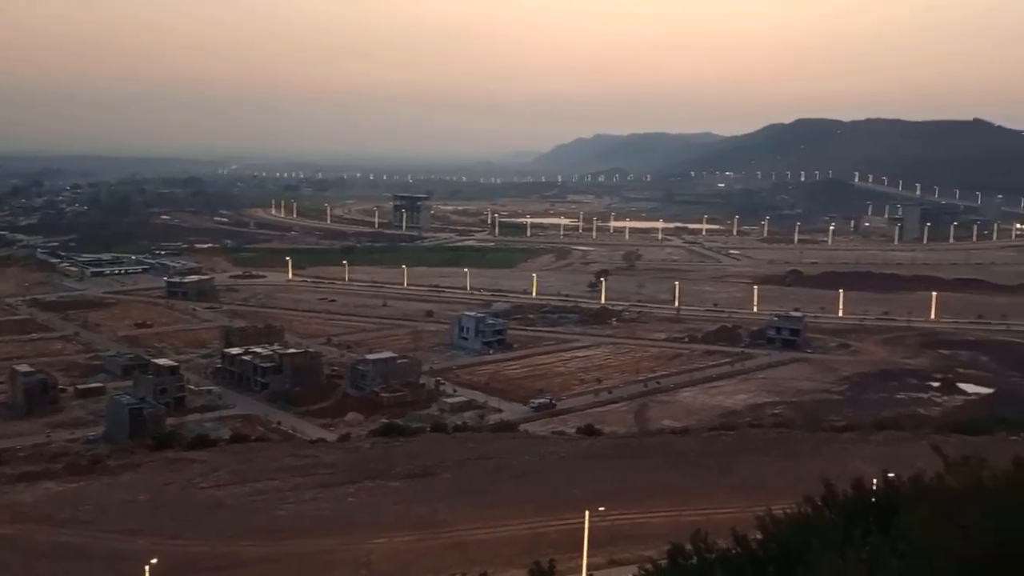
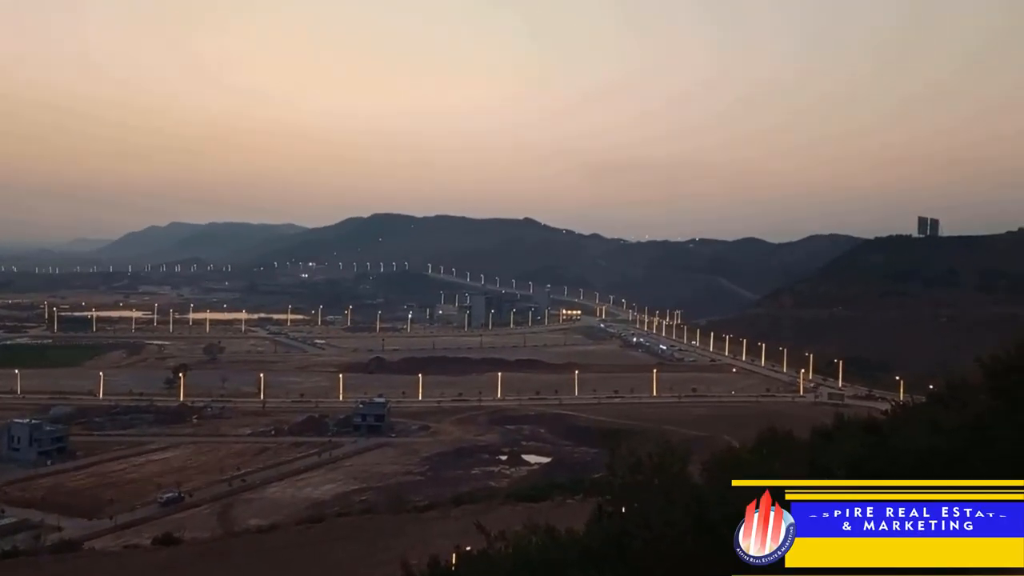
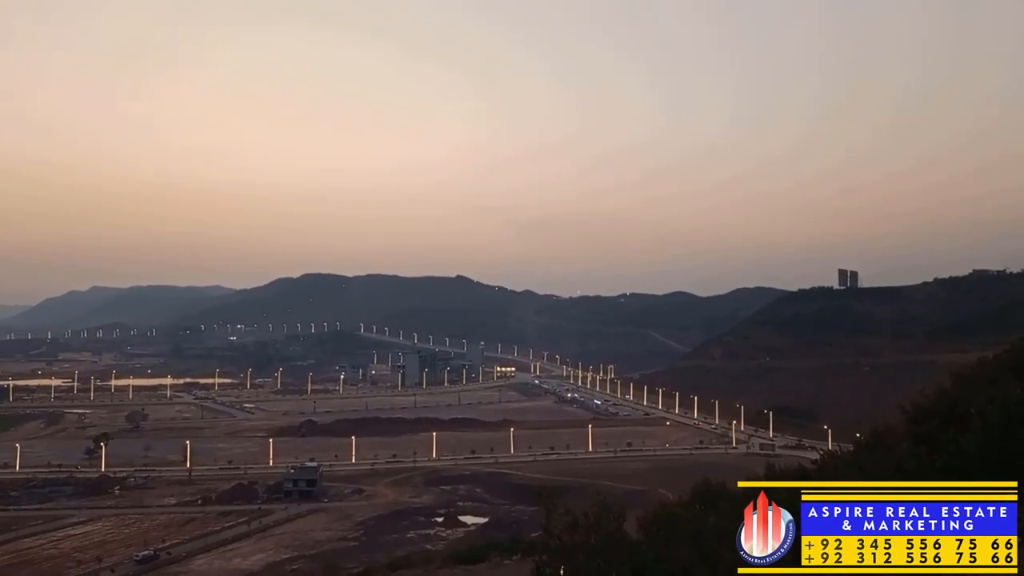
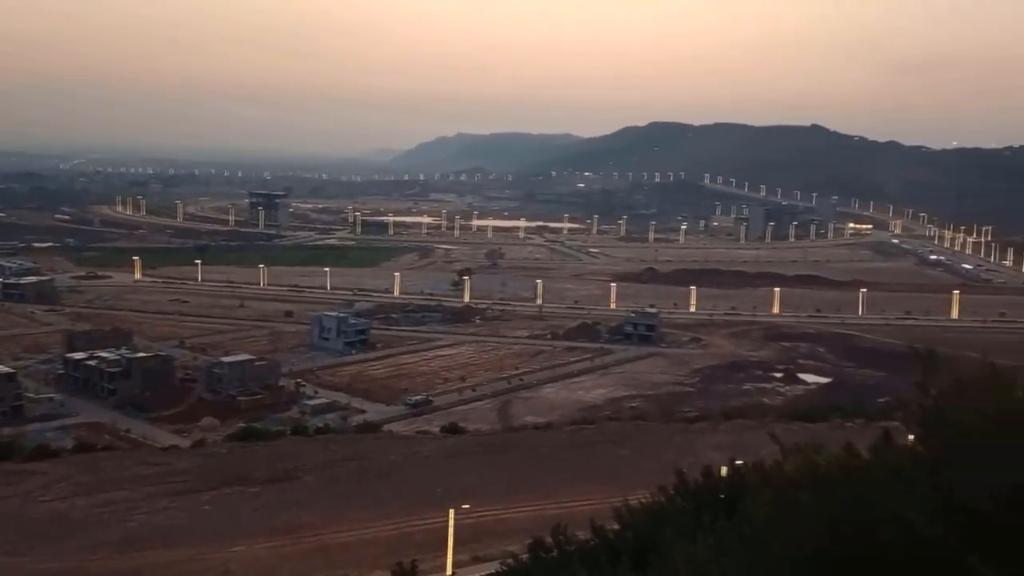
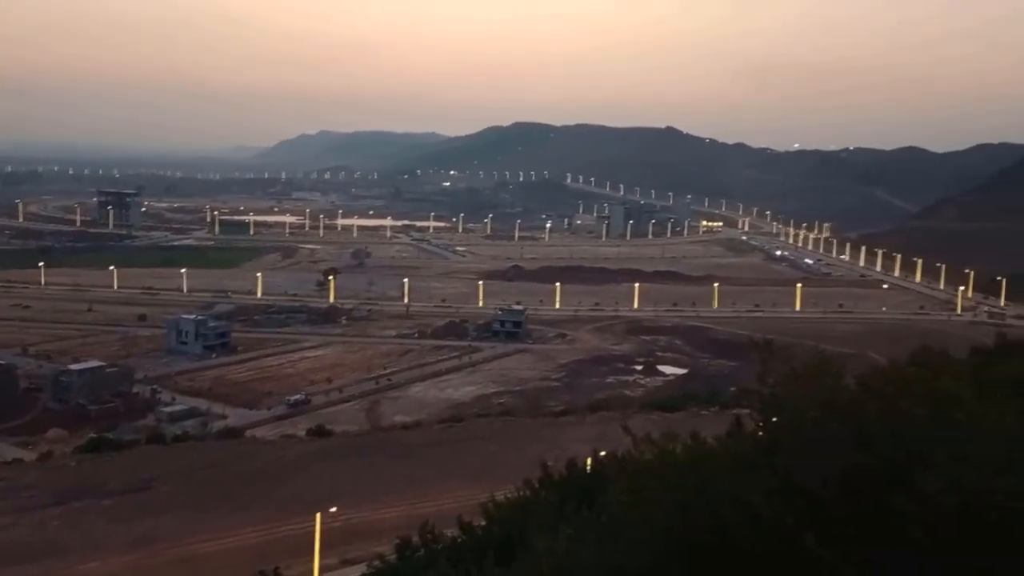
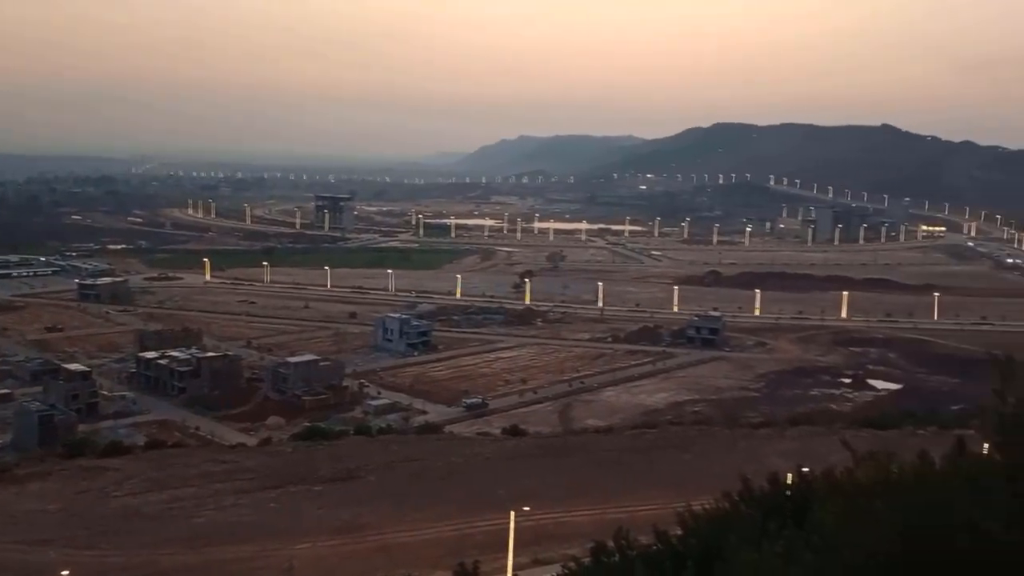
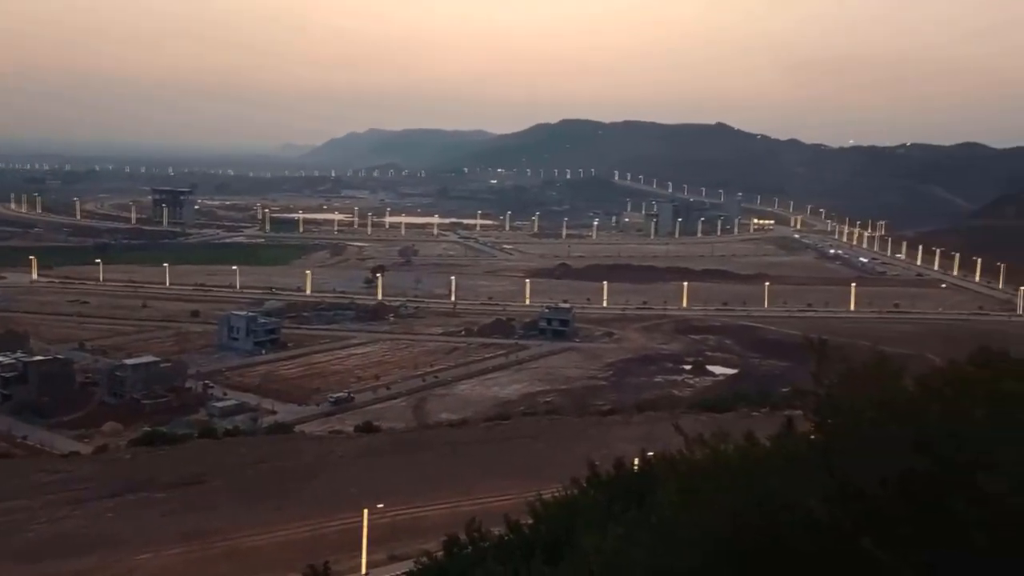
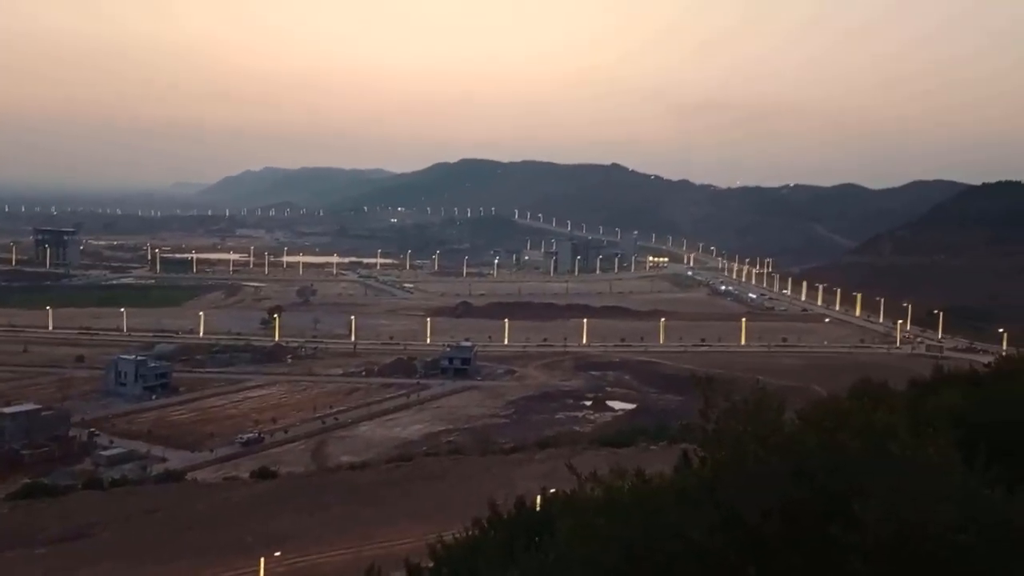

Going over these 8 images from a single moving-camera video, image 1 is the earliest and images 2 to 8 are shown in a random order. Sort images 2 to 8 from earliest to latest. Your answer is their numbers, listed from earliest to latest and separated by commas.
6, 4, 7, 5, 8, 2, 3
